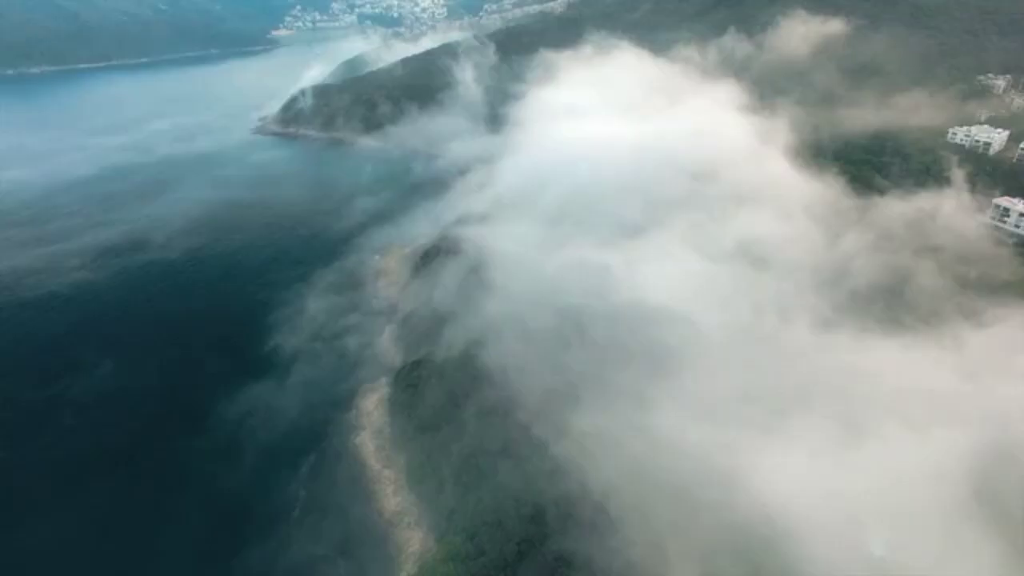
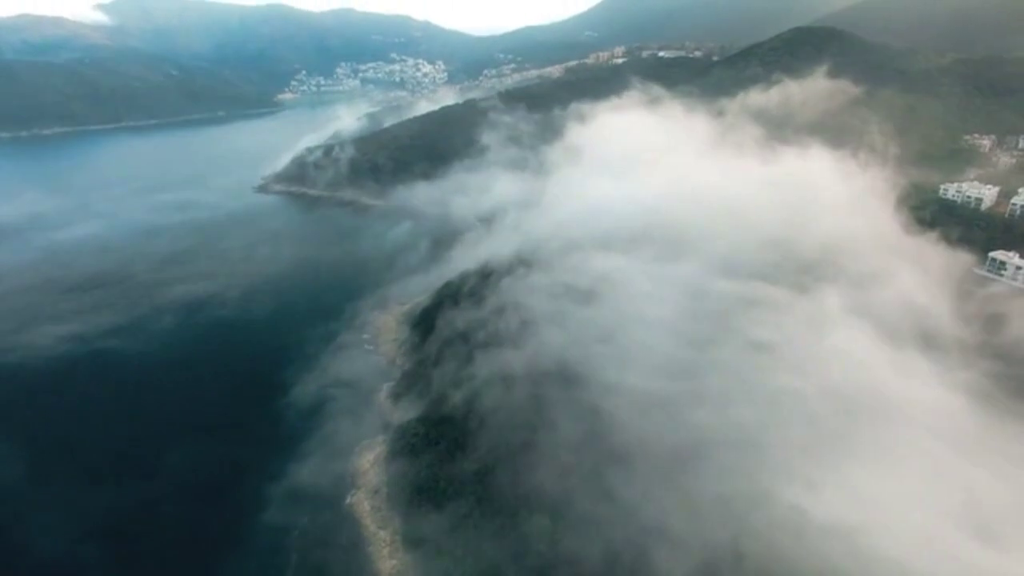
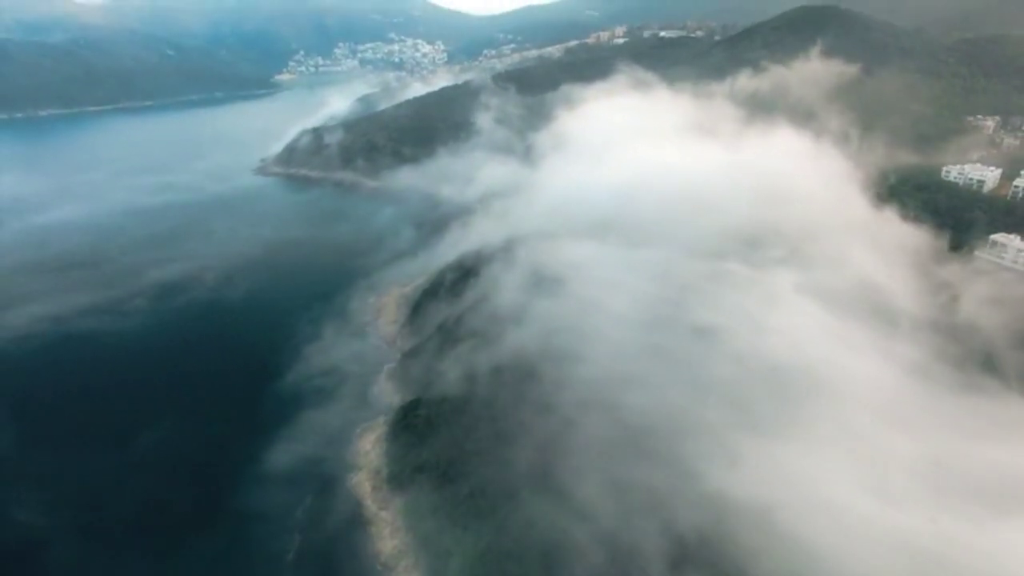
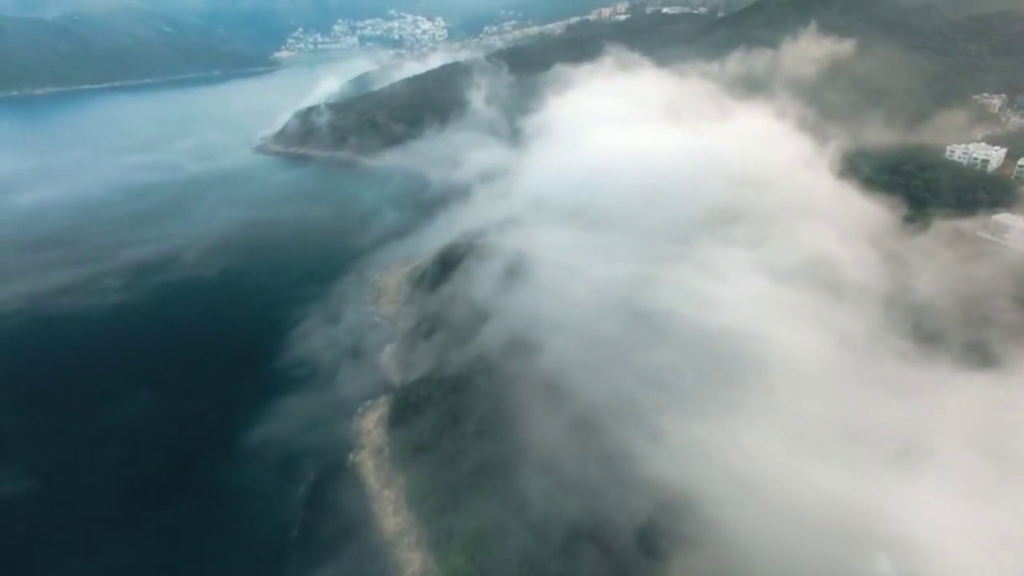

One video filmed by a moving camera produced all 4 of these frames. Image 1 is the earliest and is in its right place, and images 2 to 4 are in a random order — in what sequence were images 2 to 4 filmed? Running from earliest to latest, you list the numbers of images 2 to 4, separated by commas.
4, 3, 2
